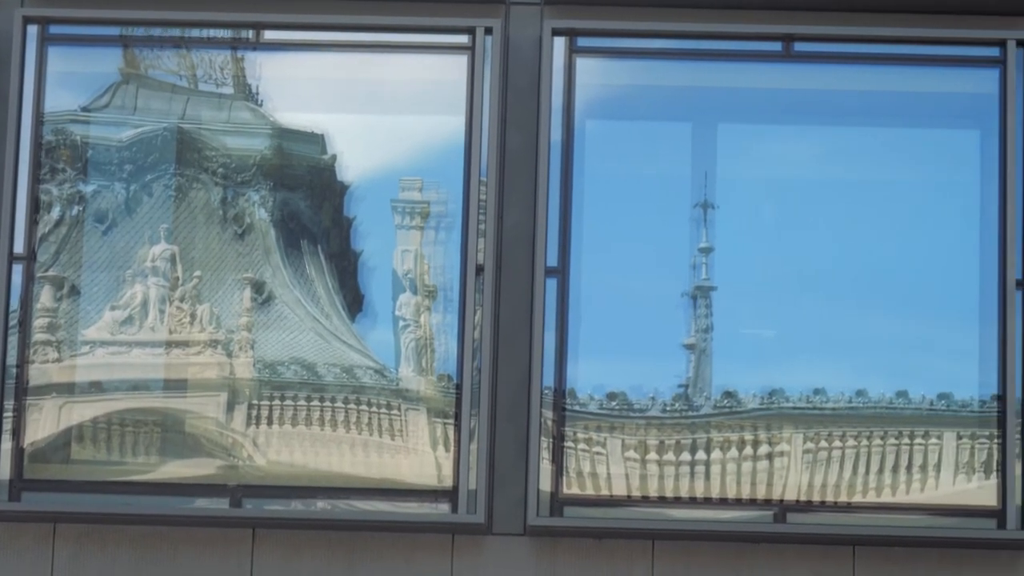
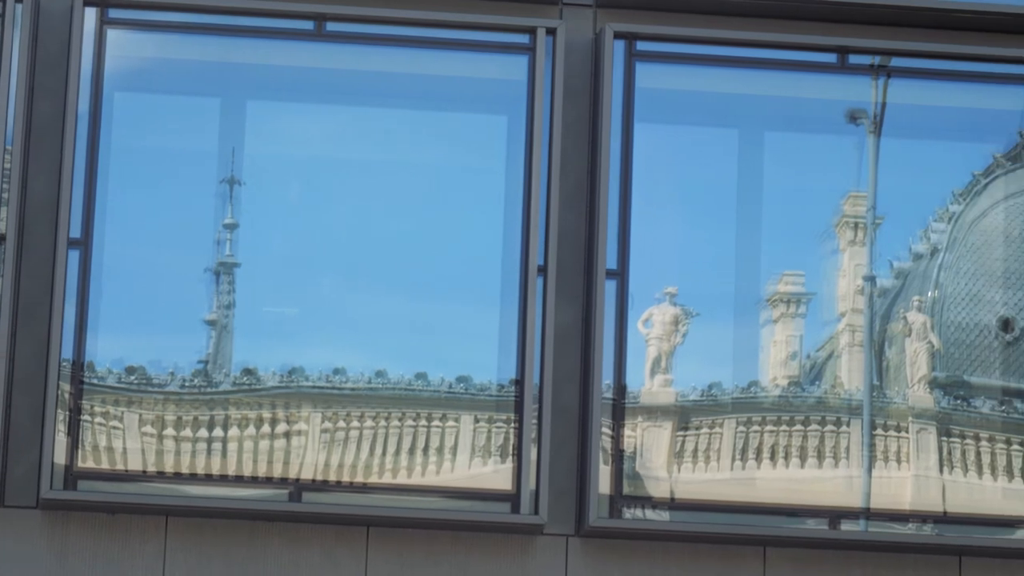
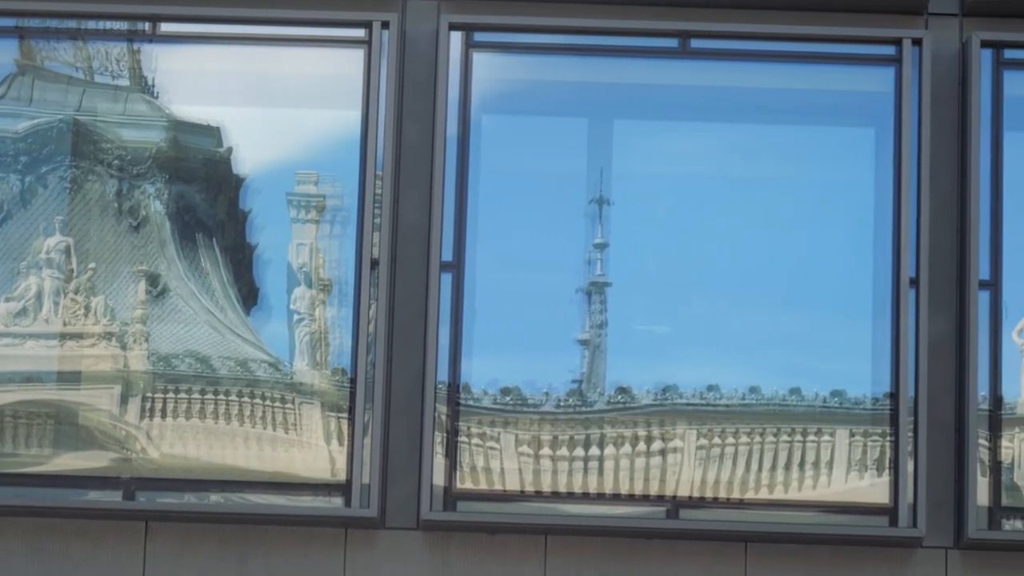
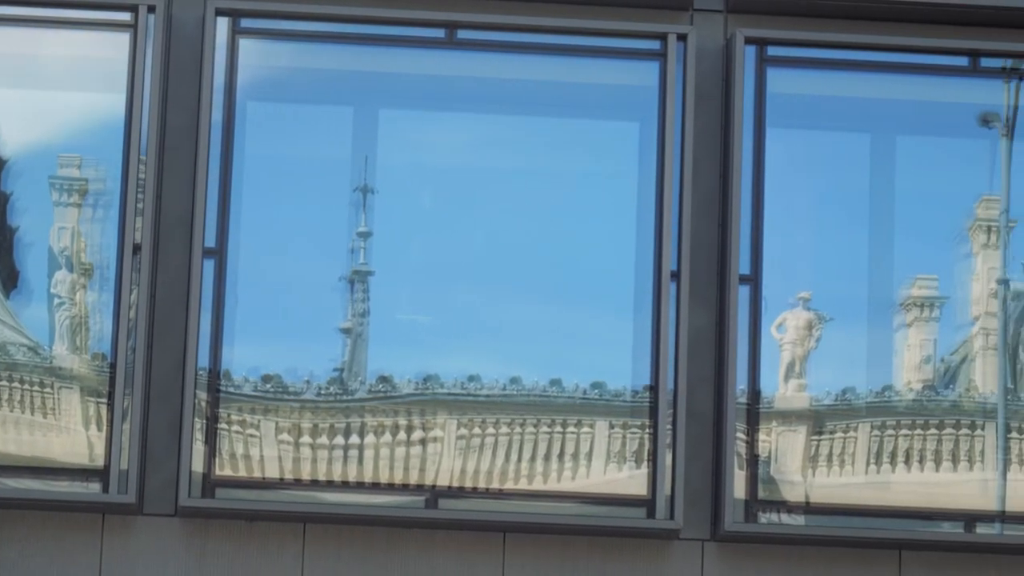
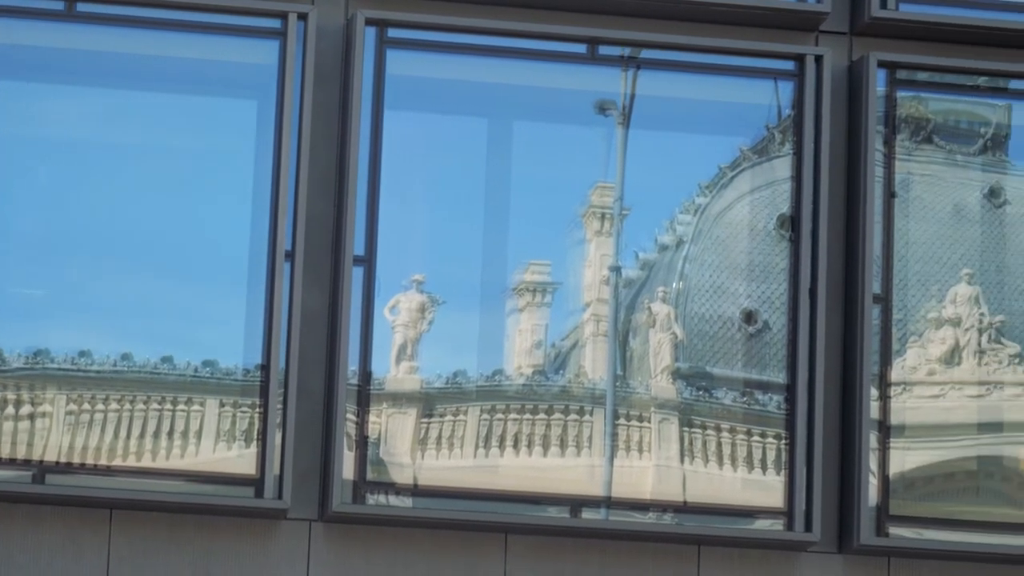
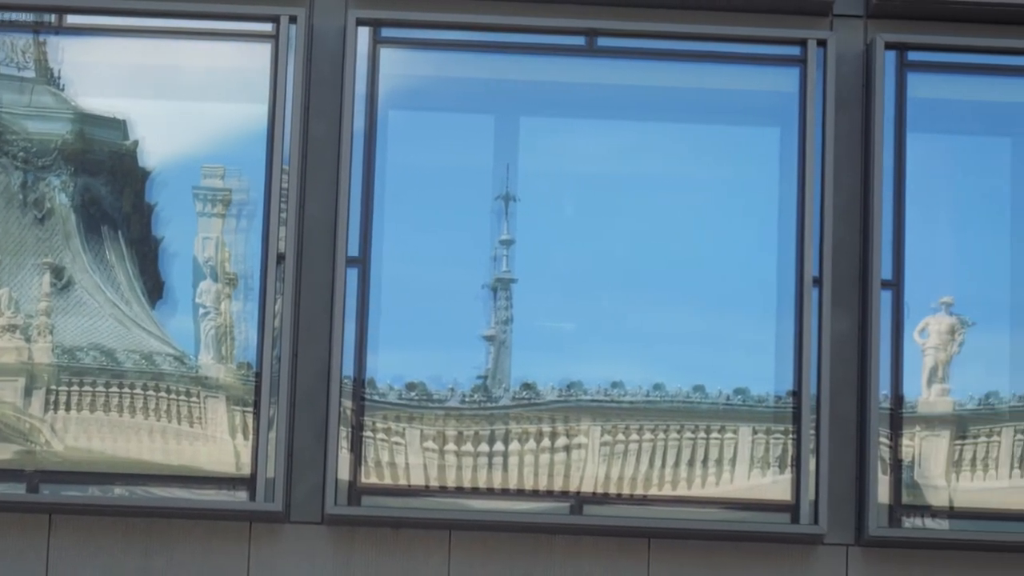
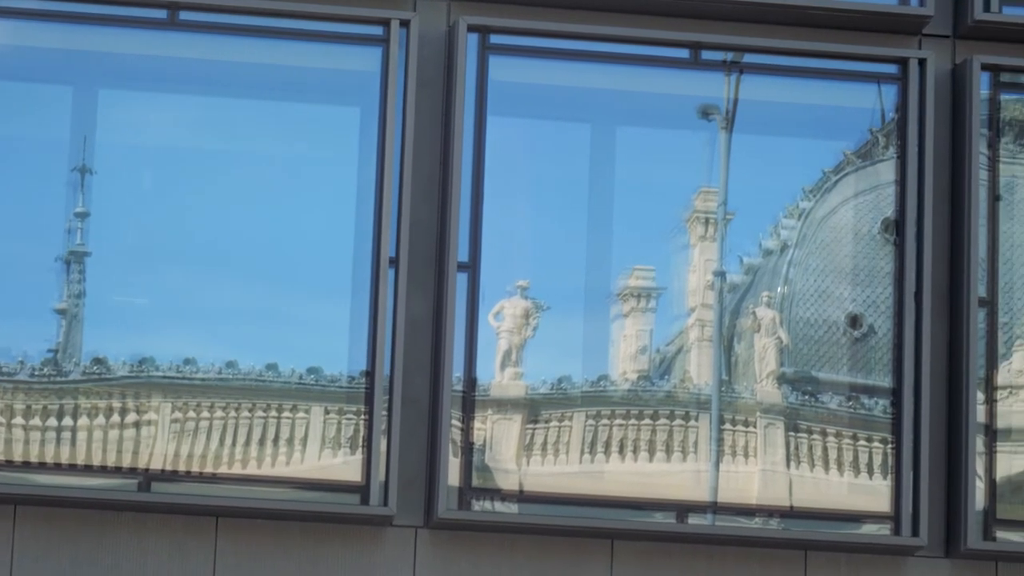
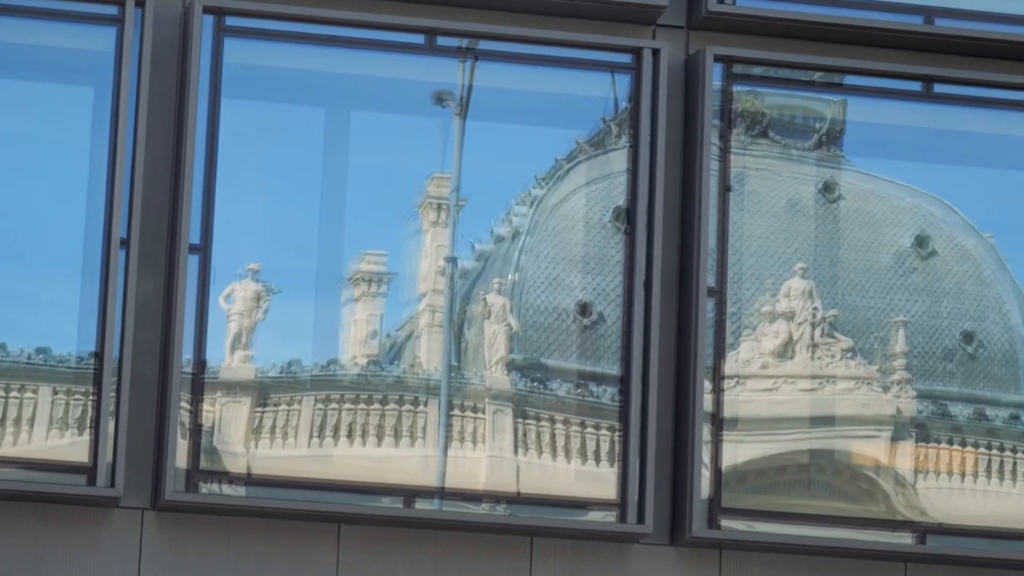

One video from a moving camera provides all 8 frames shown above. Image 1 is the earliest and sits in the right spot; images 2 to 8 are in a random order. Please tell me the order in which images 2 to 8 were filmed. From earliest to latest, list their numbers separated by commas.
3, 6, 4, 2, 7, 5, 8
